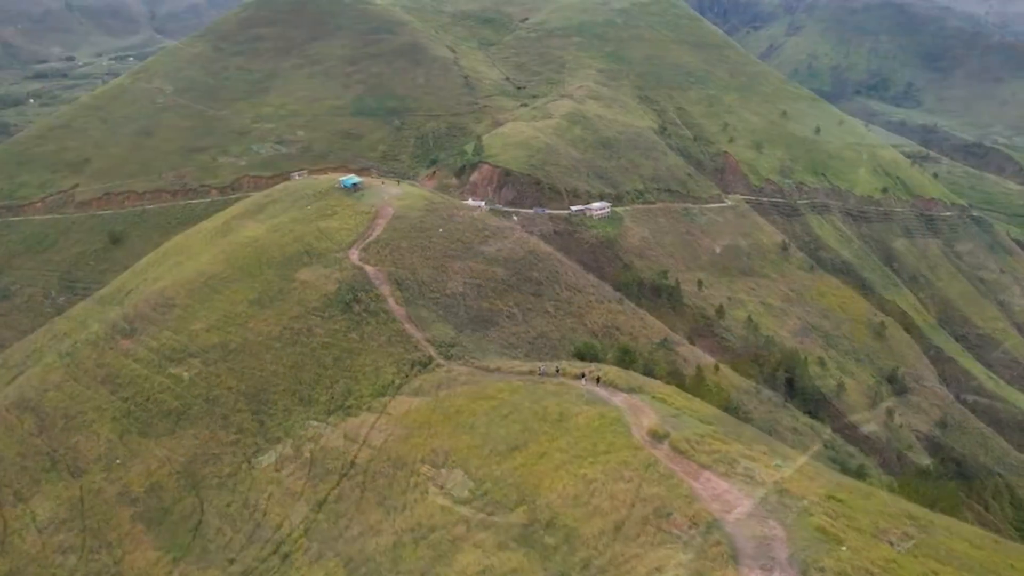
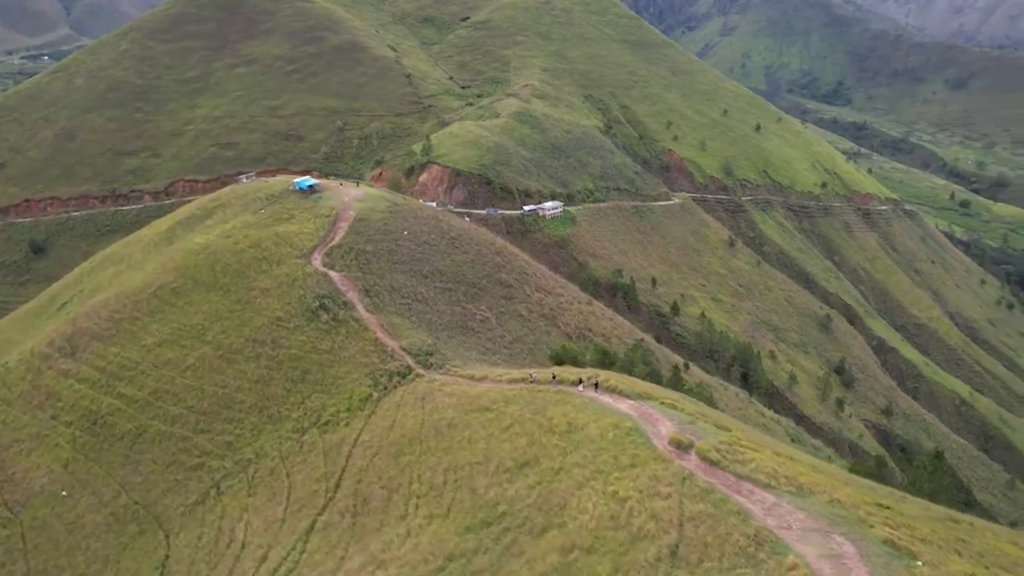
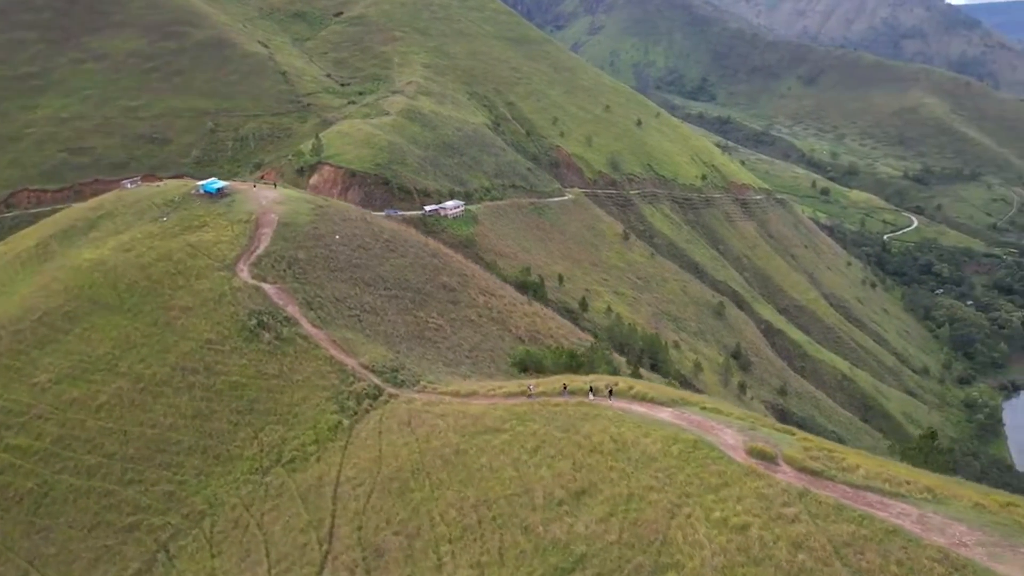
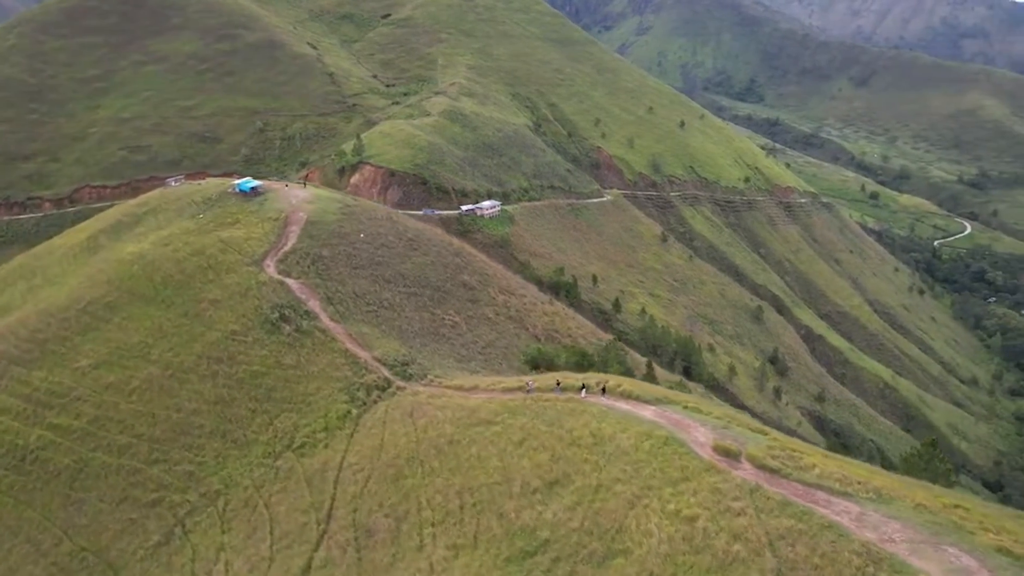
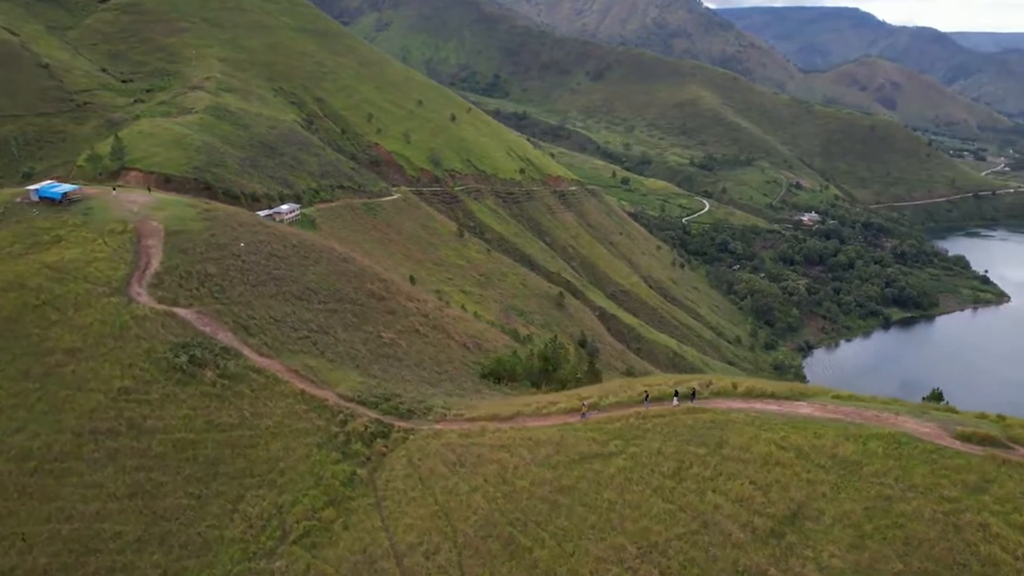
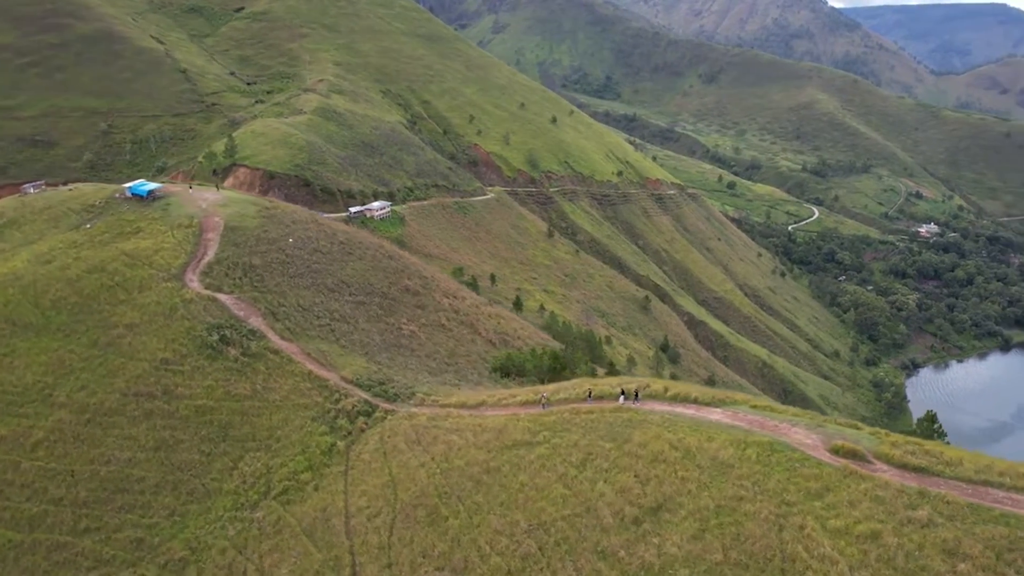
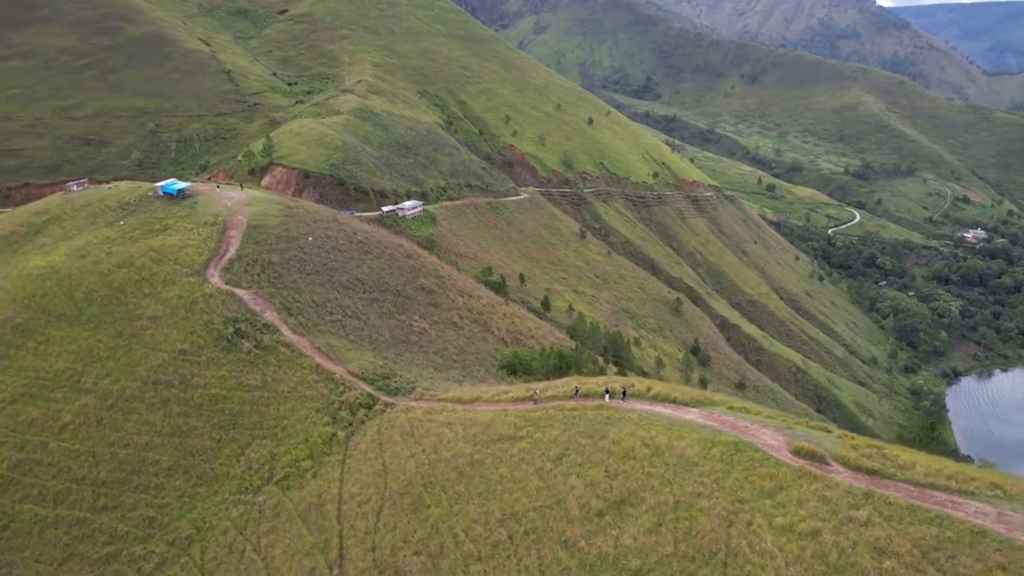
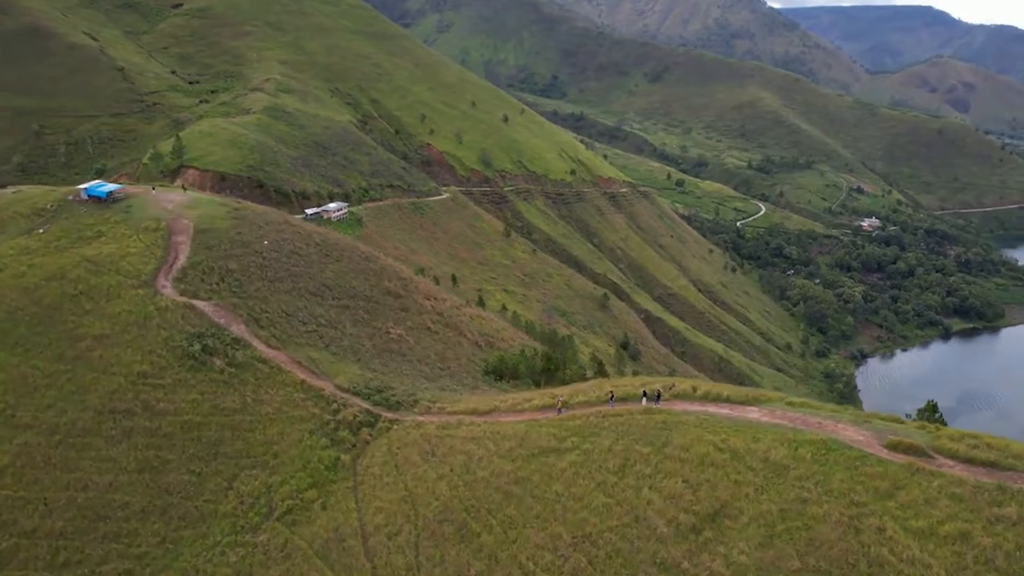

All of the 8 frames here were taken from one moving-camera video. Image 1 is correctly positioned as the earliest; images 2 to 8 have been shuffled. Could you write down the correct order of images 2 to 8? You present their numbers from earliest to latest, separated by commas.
2, 4, 3, 7, 6, 8, 5
